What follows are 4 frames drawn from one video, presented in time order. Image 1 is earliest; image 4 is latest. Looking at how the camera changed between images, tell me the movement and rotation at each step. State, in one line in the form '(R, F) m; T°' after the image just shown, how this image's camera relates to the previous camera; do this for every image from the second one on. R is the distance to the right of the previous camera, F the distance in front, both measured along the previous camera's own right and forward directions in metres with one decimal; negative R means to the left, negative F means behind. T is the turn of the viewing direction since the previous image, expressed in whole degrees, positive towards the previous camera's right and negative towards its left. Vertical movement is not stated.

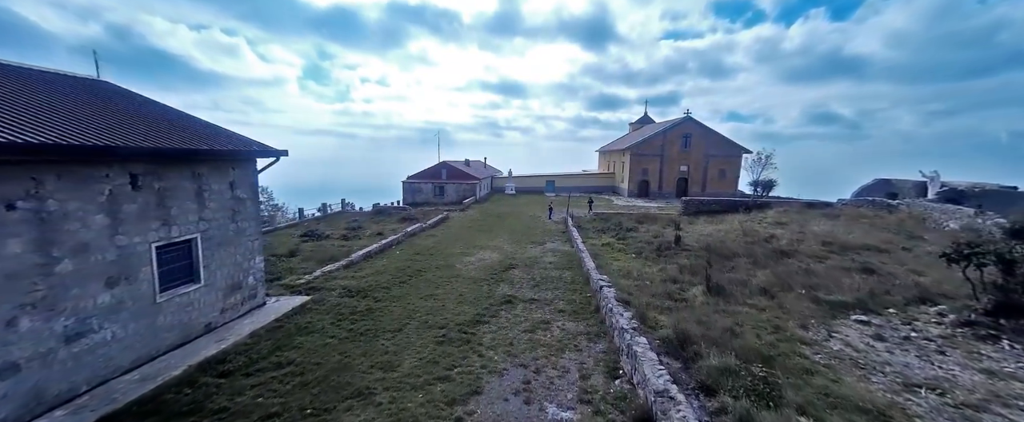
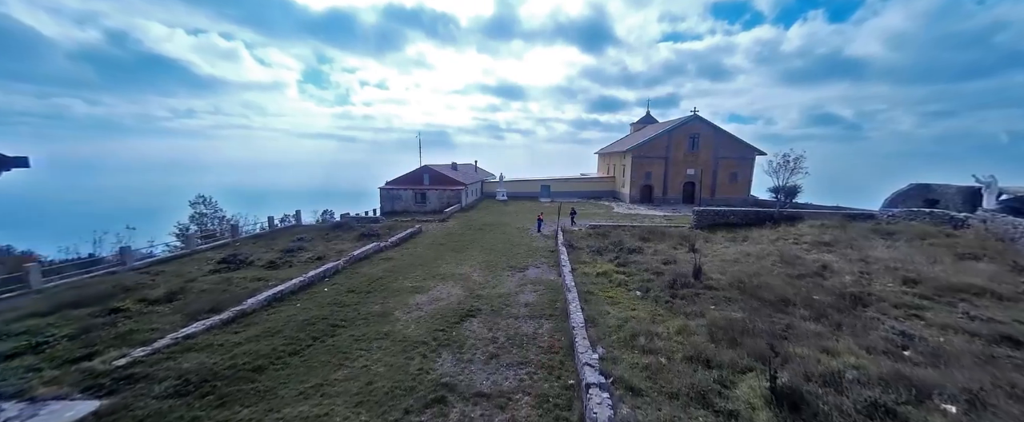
(+1.1, +3.4) m; 0°
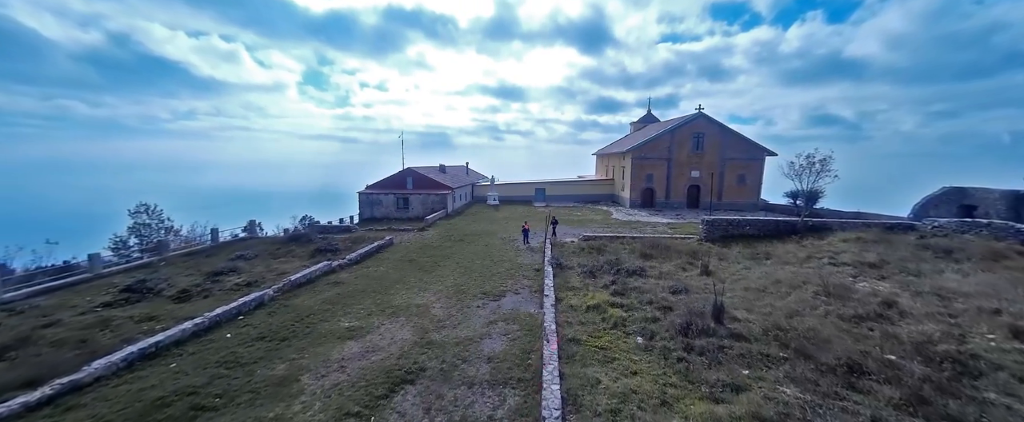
(+0.9, +2.5) m; 0°
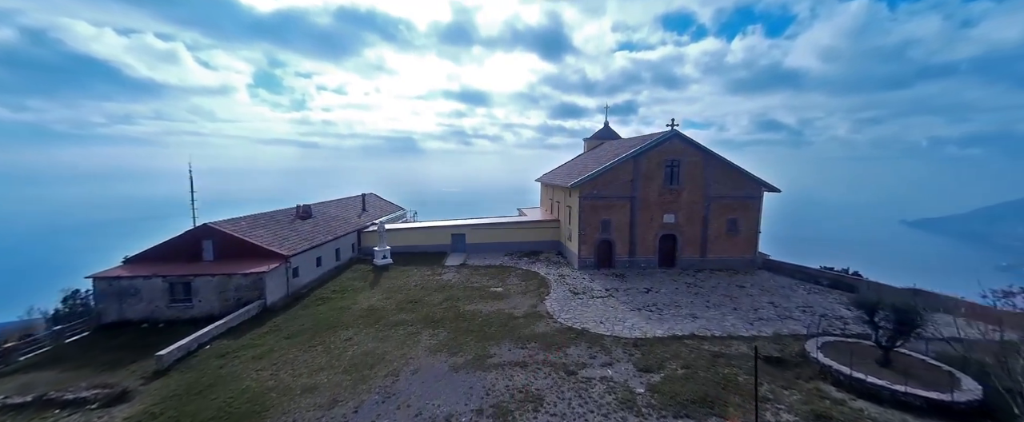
(+5.2, +11.6) m; +5°
